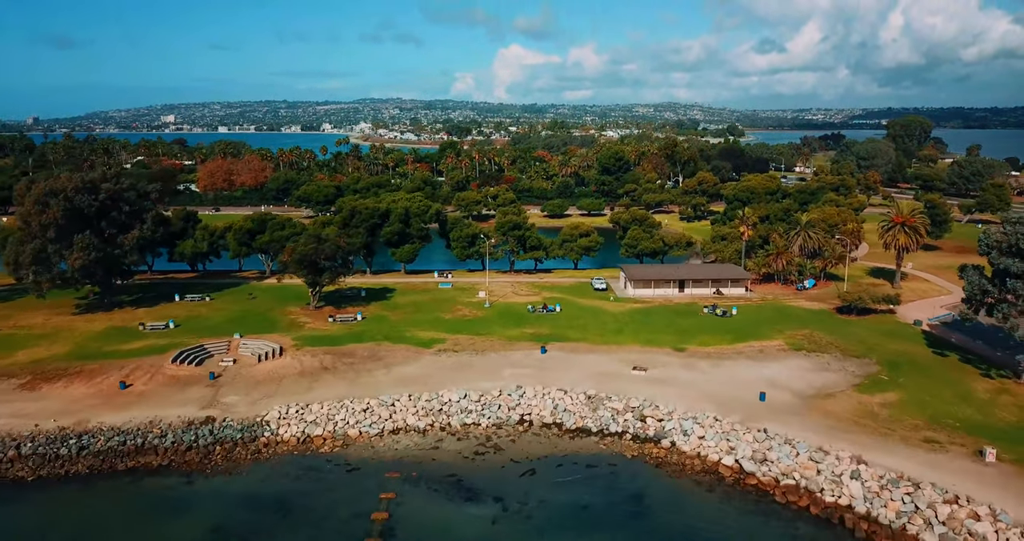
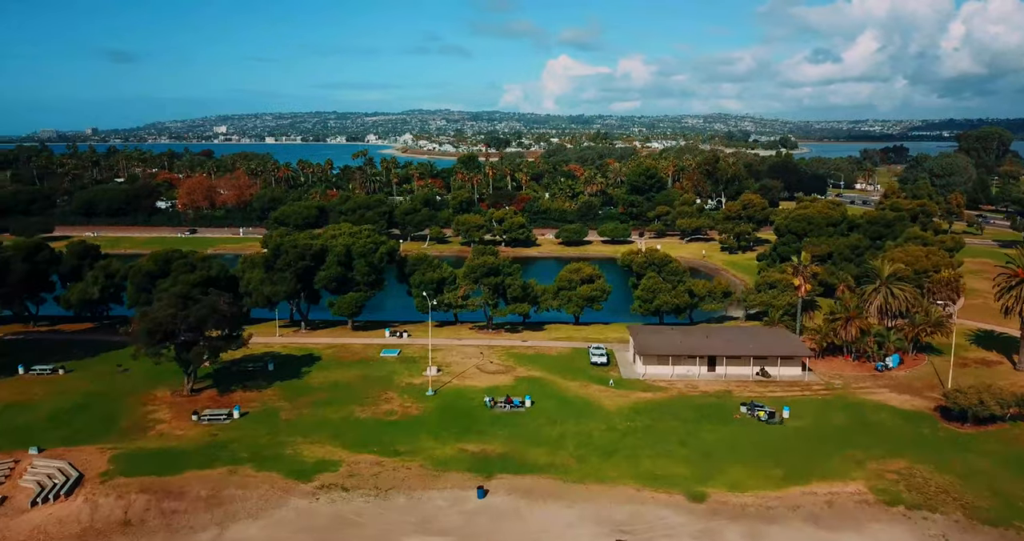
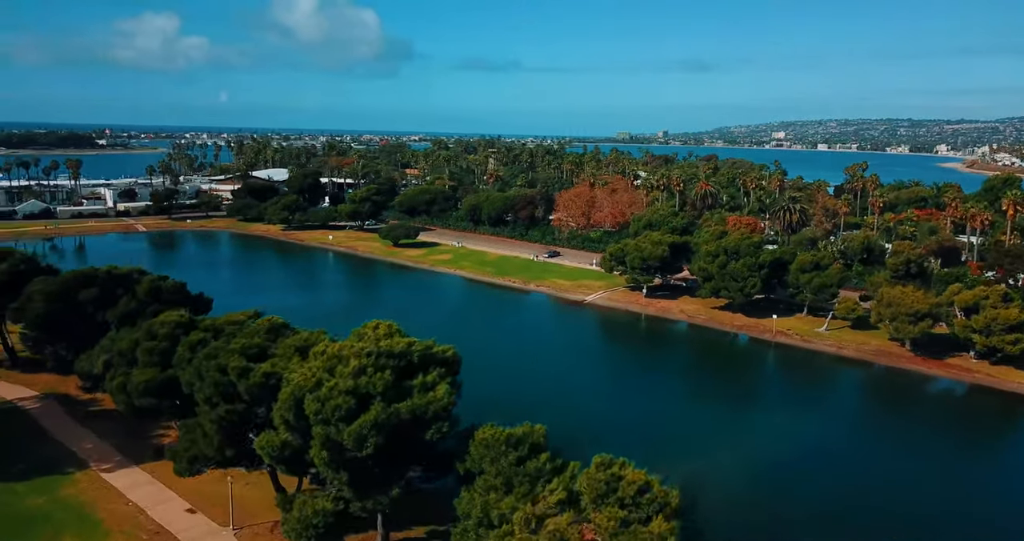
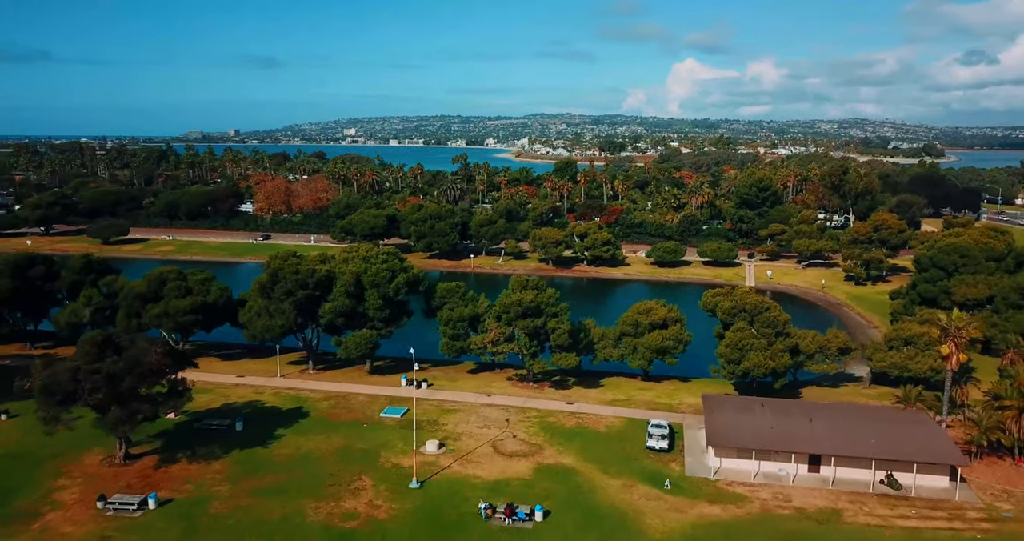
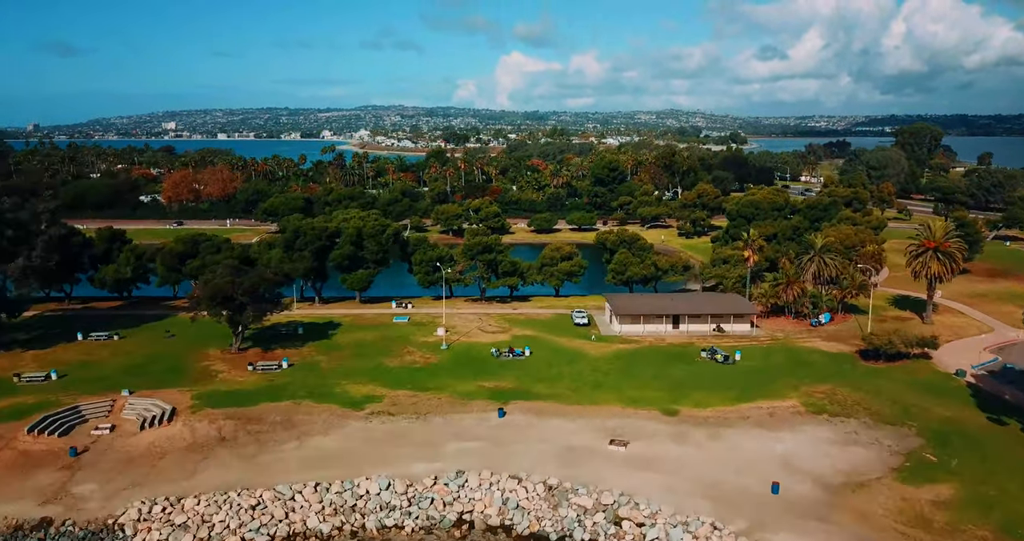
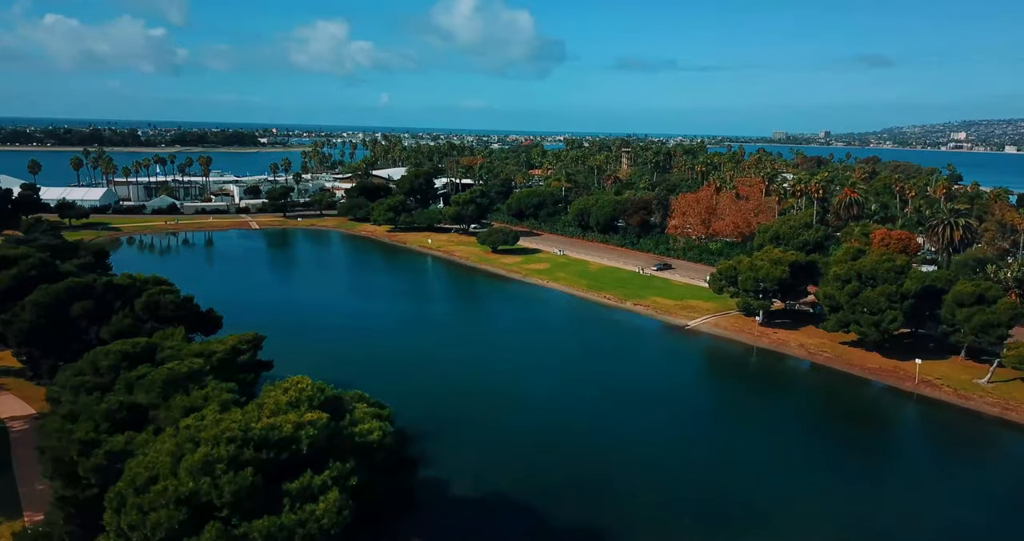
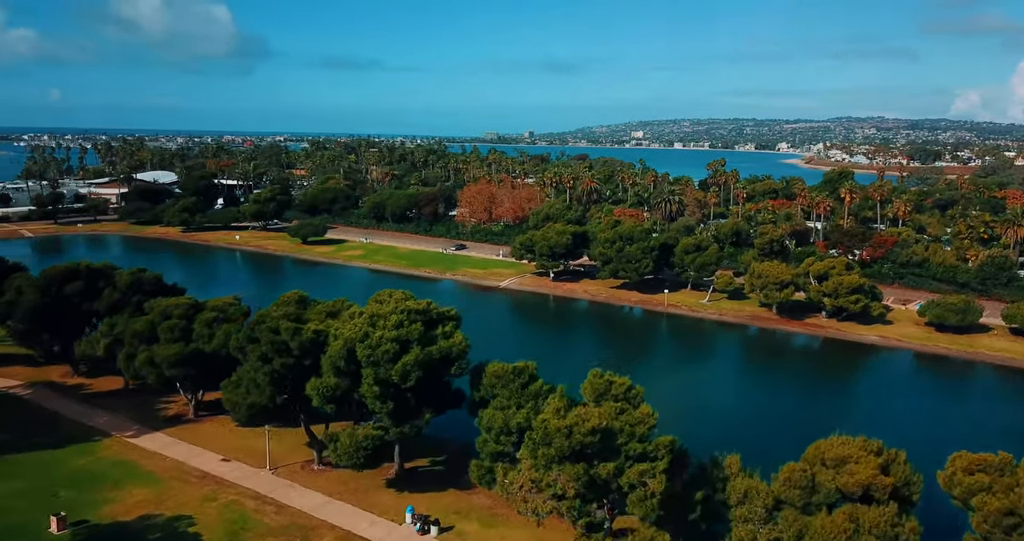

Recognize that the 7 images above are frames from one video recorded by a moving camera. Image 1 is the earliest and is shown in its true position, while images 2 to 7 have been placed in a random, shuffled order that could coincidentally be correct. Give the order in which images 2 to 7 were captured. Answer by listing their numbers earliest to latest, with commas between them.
5, 2, 4, 7, 3, 6
